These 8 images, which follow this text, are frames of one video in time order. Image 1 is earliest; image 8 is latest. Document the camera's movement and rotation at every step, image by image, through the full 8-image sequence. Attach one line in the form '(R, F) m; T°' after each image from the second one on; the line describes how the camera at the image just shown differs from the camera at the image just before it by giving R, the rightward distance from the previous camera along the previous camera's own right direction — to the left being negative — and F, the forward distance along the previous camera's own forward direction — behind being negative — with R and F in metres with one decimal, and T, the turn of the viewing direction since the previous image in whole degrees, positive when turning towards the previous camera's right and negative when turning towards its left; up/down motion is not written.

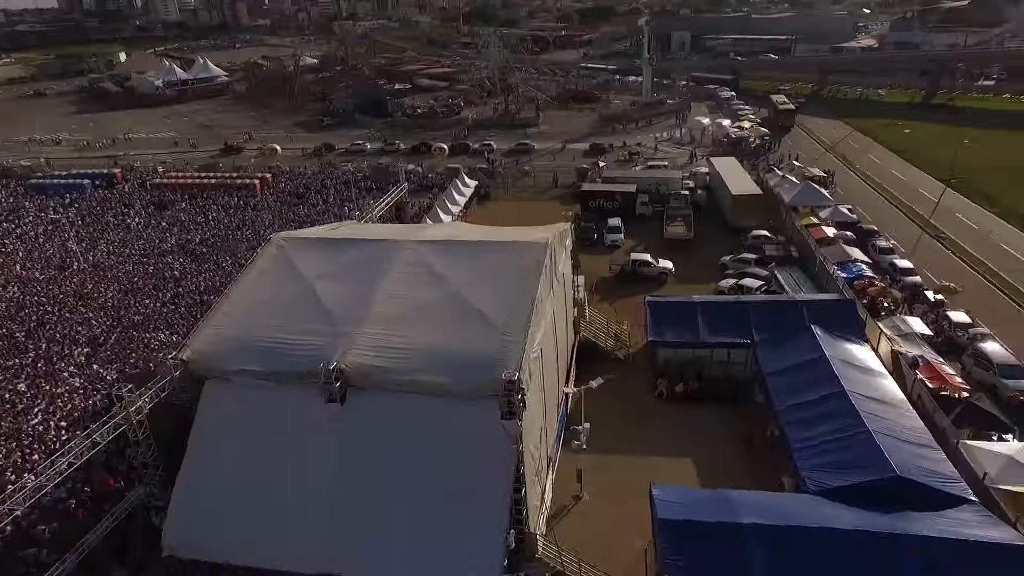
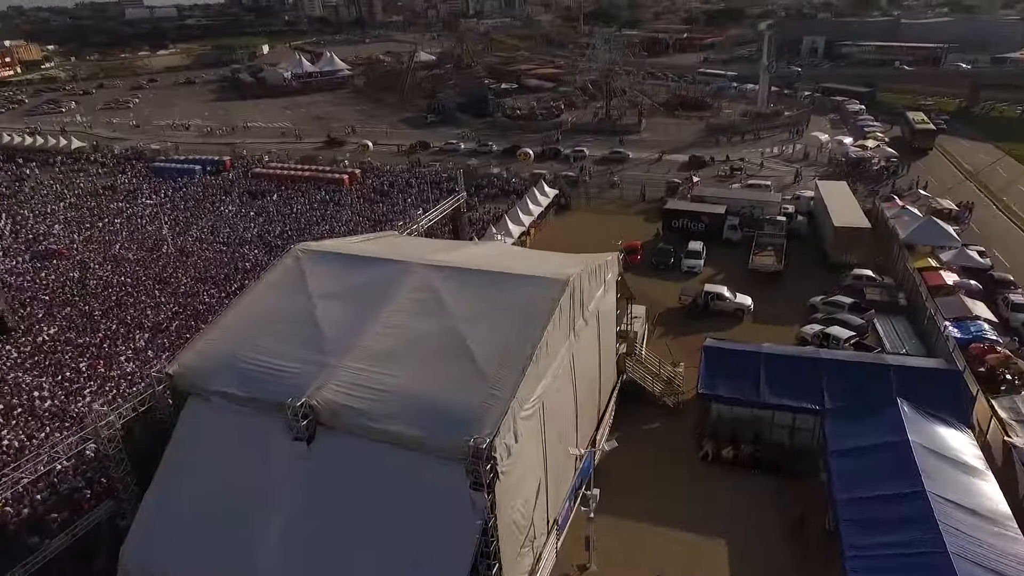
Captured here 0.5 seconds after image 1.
(+1.4, +1.3) m; -10°
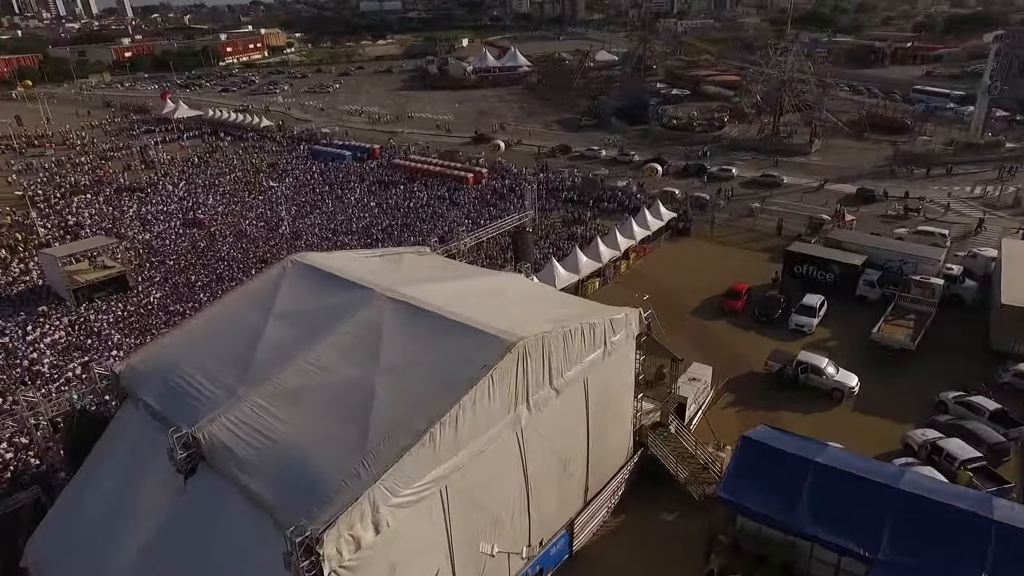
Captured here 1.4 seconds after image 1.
(+2.9, +1.9) m; -16°
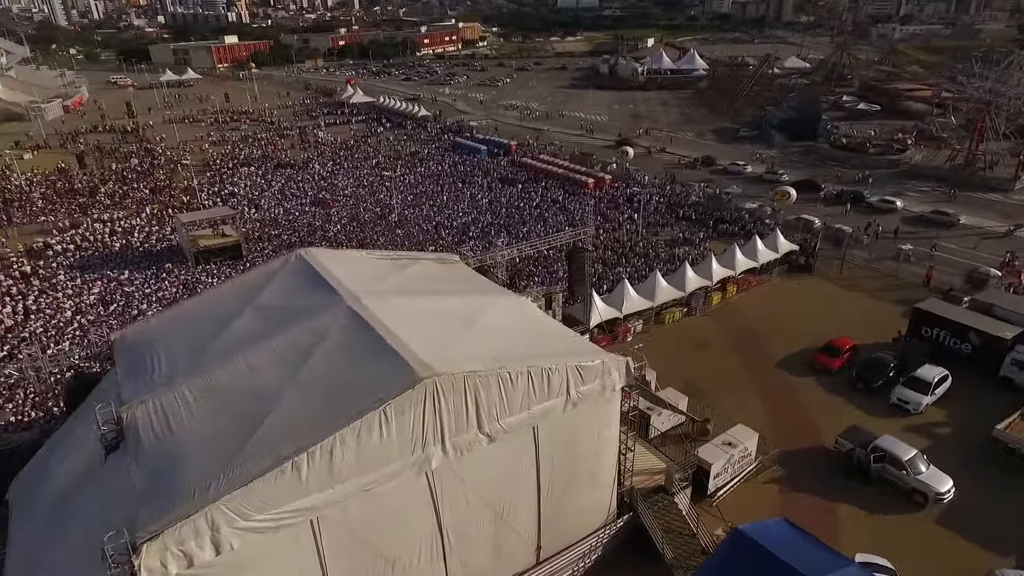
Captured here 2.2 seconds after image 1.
(+2.8, +1.2) m; -15°
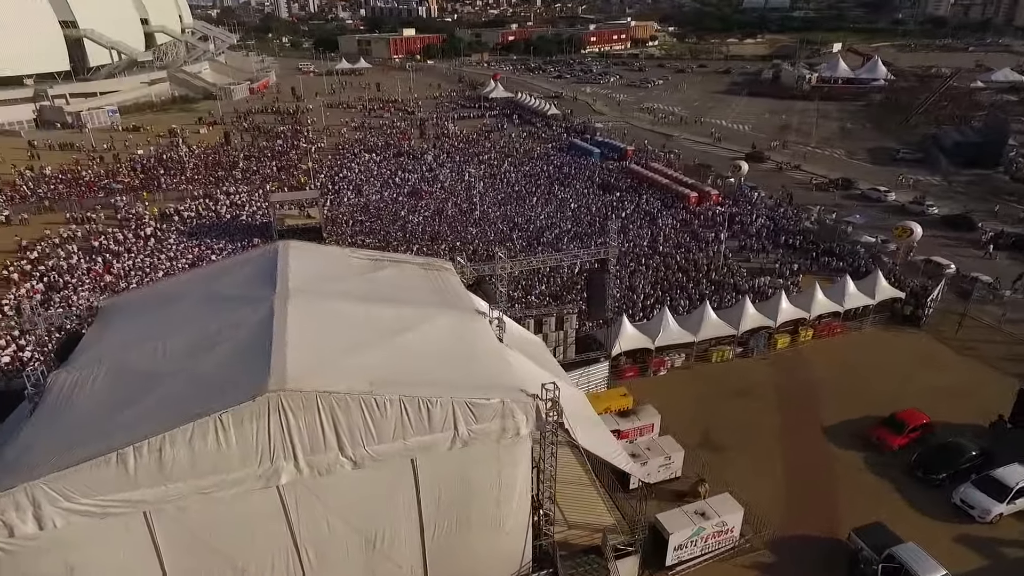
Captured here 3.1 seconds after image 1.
(+3.2, +1.1) m; -14°
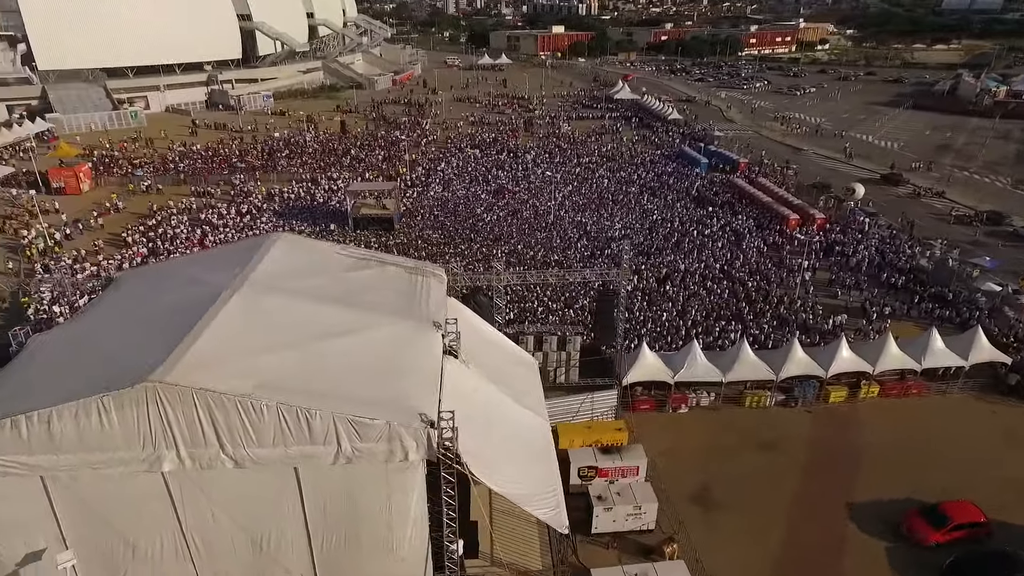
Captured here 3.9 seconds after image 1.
(+2.9, +0.9) m; -12°
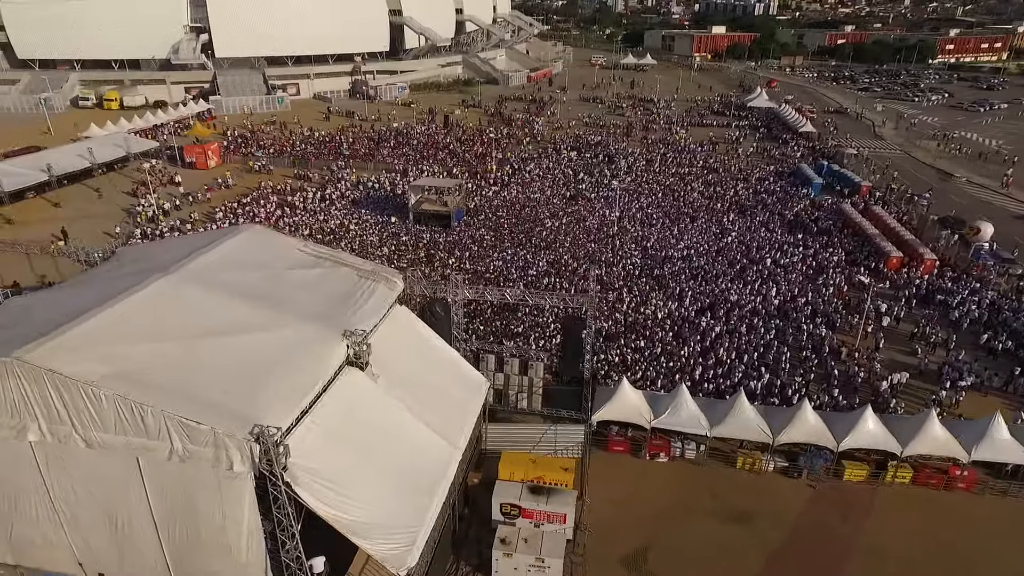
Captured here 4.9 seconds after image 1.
(+3.6, +1.1) m; -13°
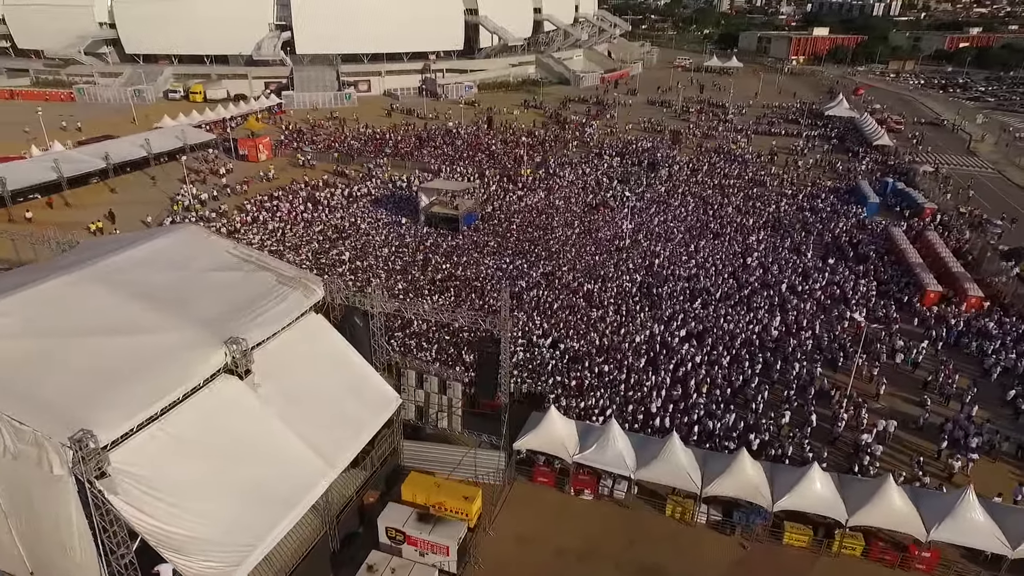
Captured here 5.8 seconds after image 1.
(+3.2, +0.8) m; -8°
